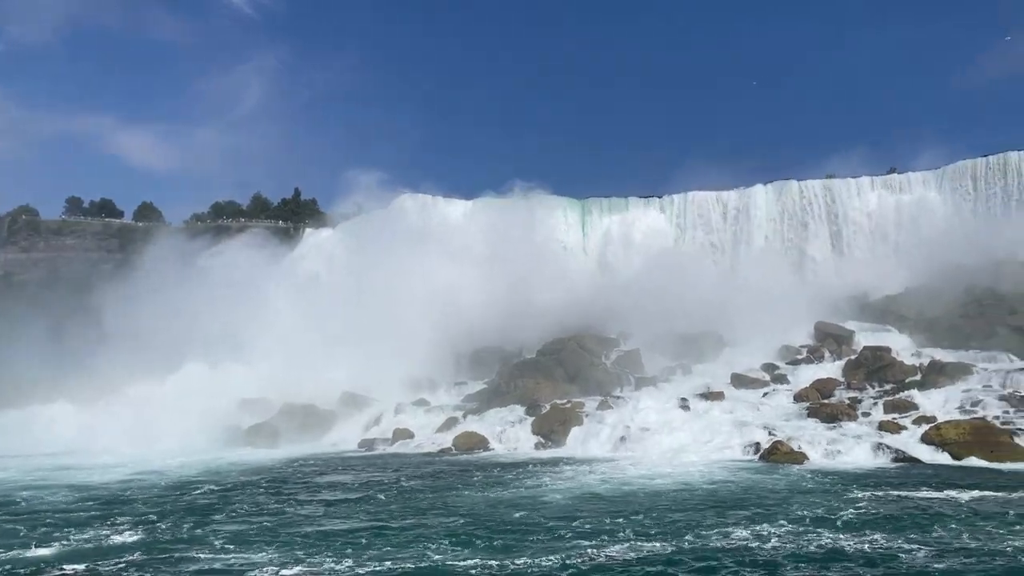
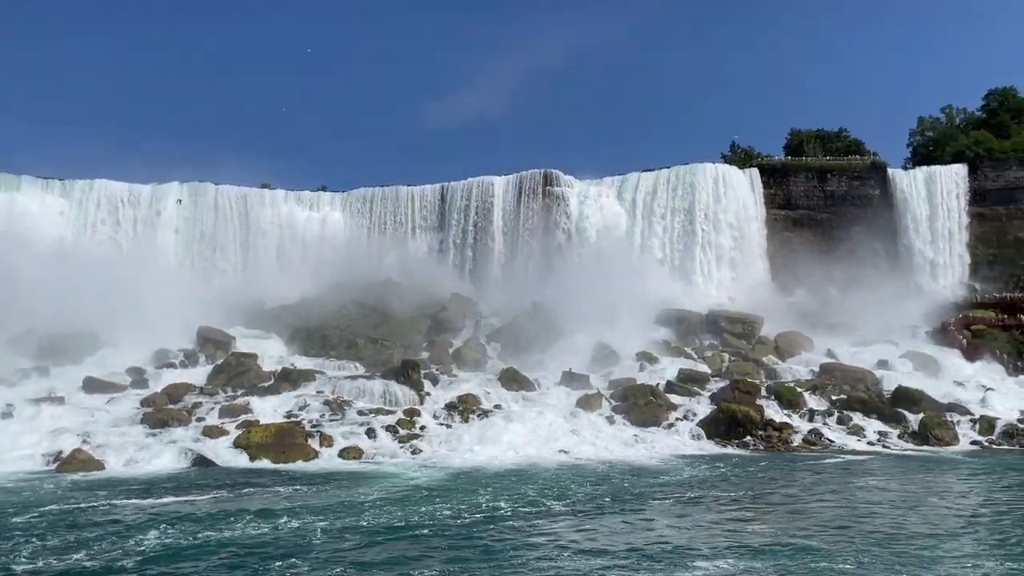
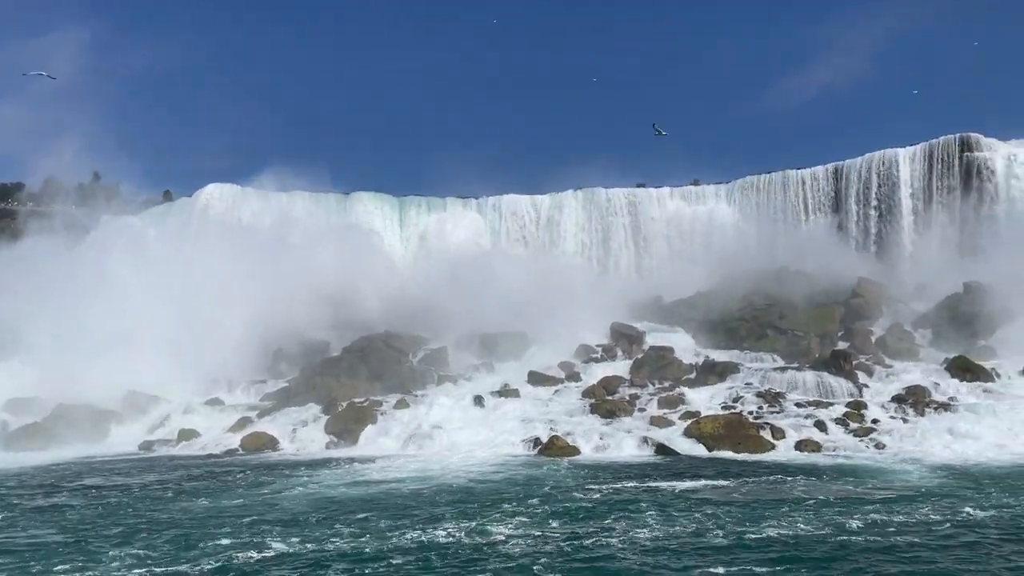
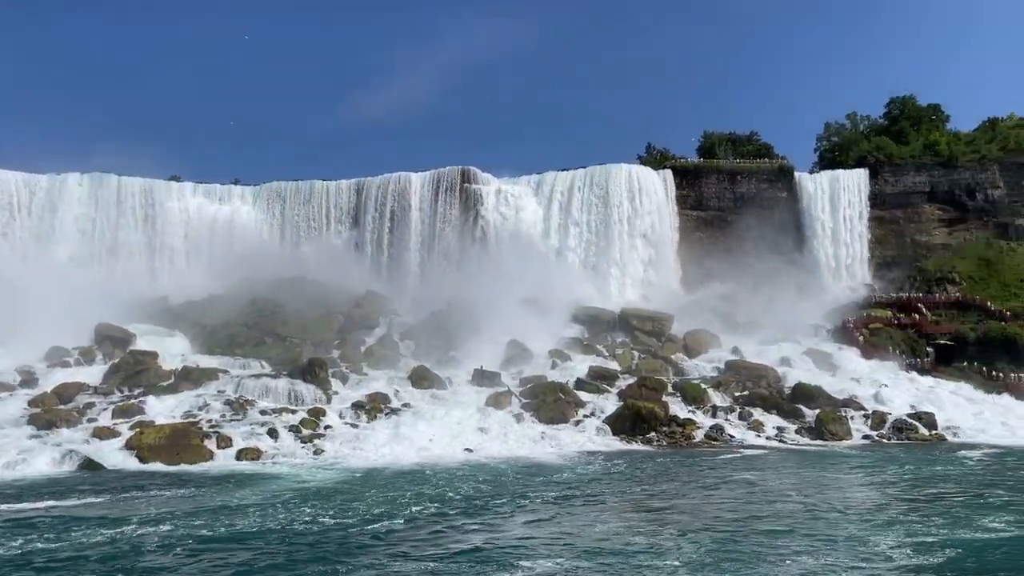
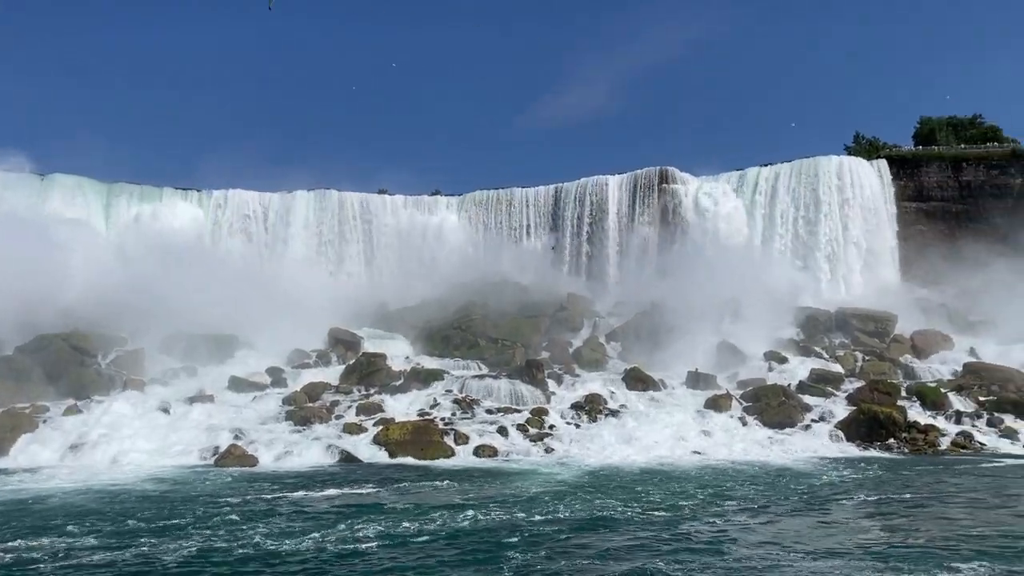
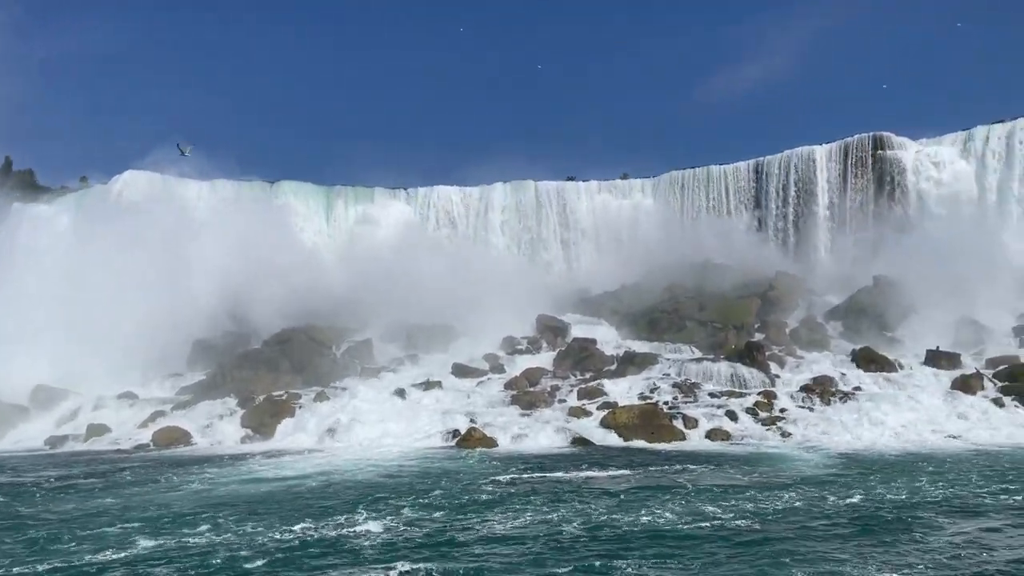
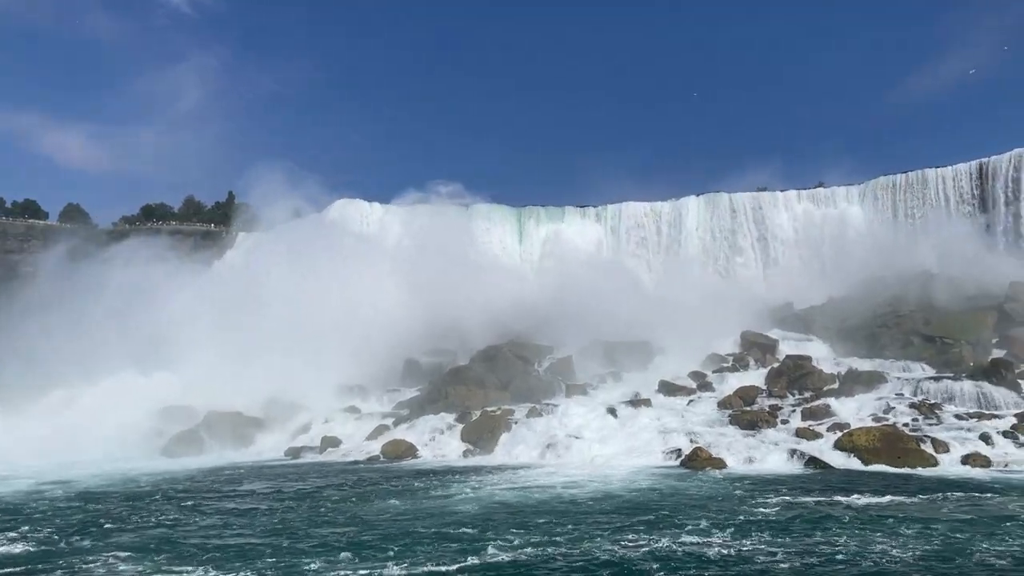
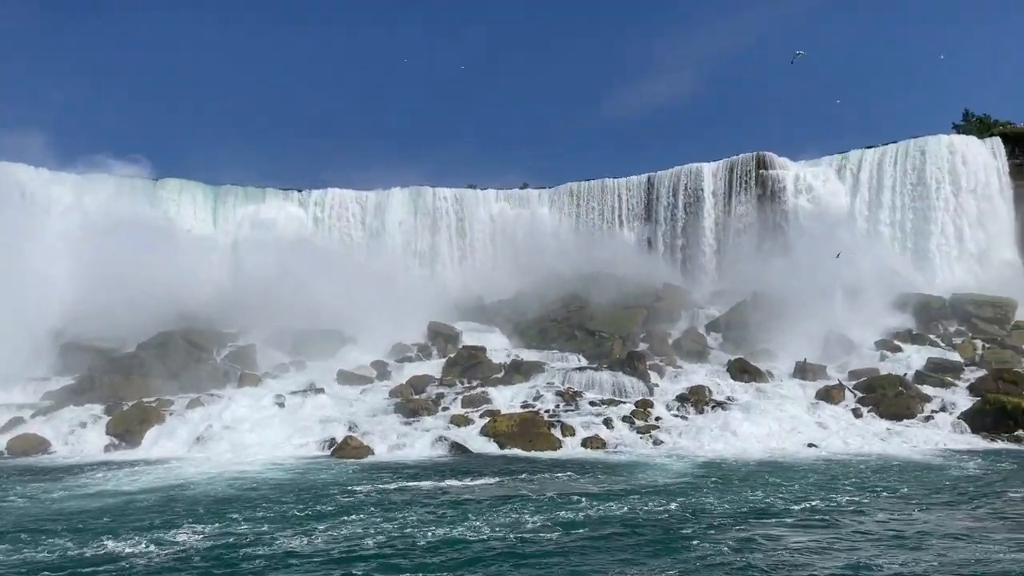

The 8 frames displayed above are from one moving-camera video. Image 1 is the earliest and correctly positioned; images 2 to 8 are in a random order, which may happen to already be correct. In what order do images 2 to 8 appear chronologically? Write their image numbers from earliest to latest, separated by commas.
7, 3, 6, 8, 5, 2, 4
